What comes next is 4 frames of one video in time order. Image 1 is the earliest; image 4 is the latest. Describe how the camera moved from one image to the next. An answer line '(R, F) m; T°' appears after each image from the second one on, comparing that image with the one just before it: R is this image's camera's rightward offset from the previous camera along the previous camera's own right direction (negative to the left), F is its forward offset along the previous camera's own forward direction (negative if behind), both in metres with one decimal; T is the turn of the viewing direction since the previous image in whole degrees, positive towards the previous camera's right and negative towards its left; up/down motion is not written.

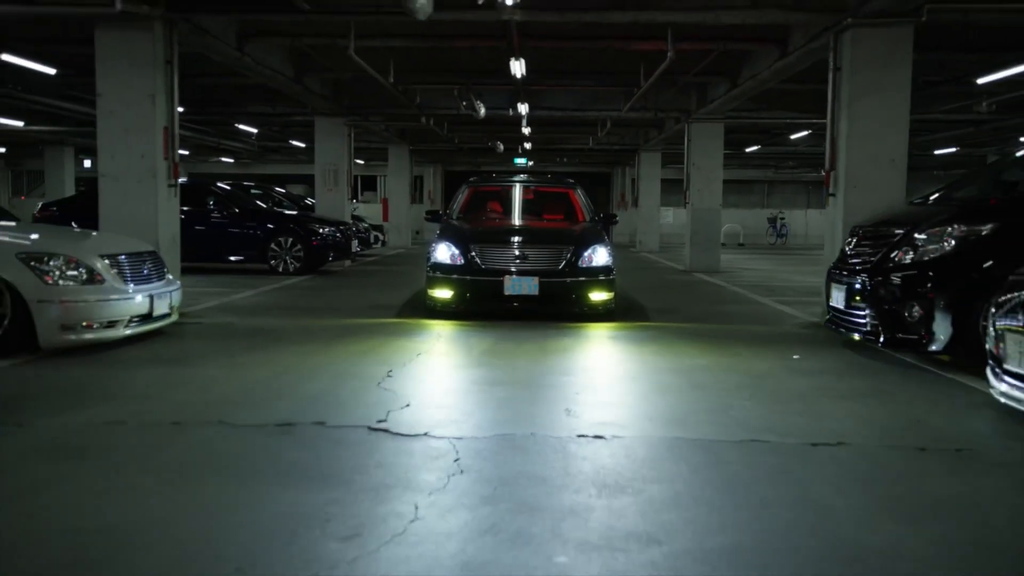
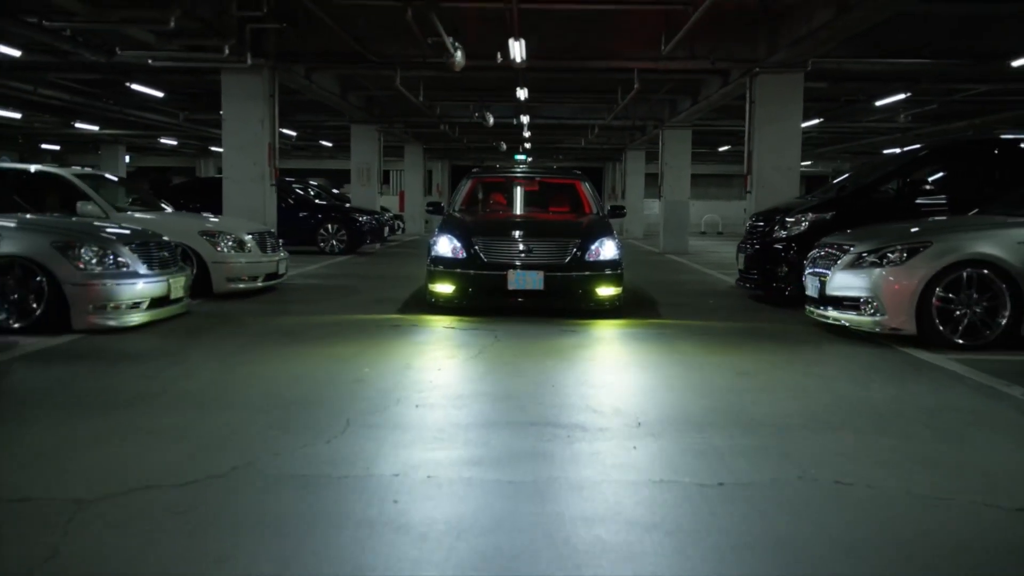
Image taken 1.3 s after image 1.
(-0.1, -3.6) m; 0°
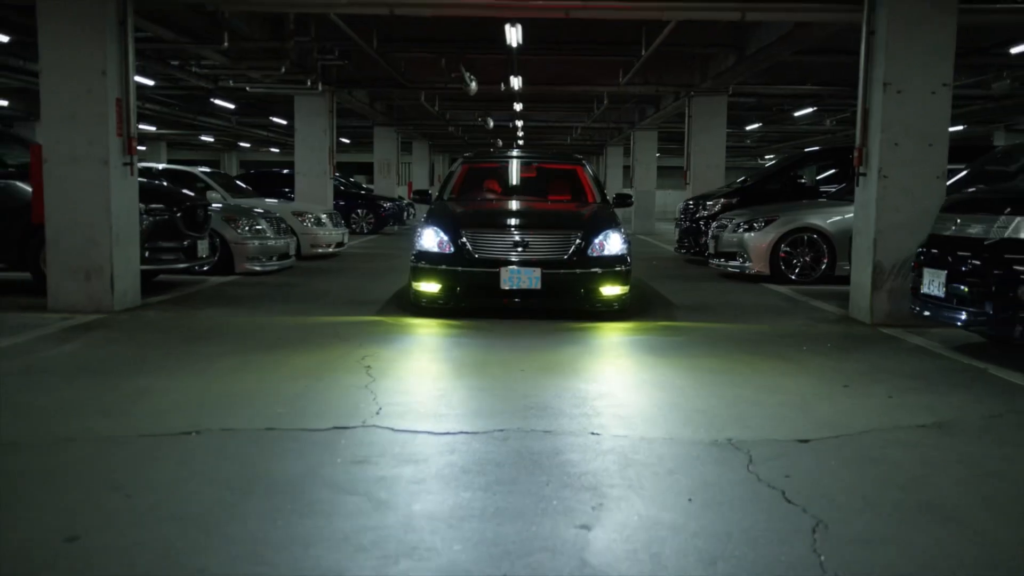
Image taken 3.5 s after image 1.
(-0.2, -4.4) m; +1°
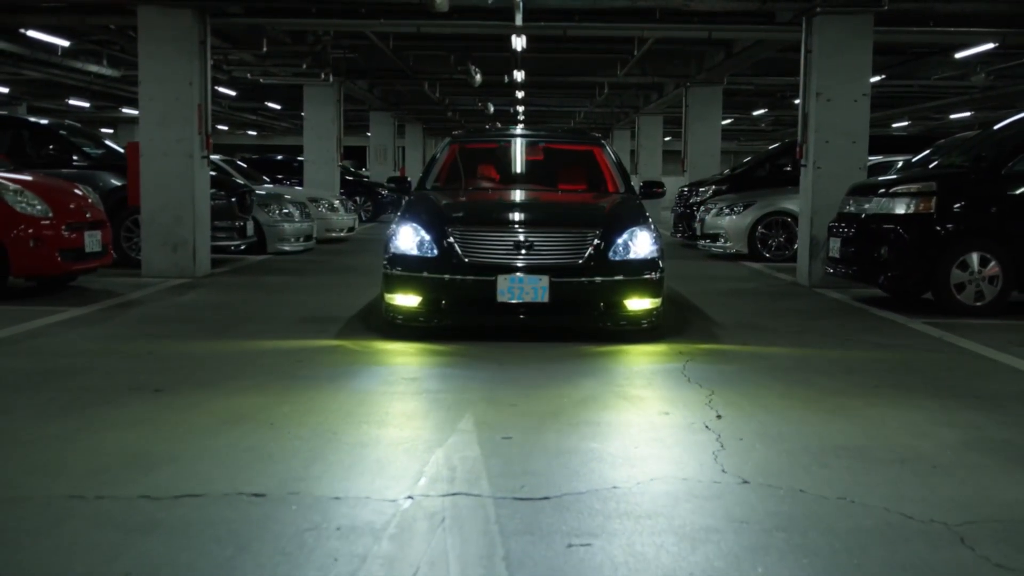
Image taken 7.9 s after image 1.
(-0.1, -2.0) m; 0°
